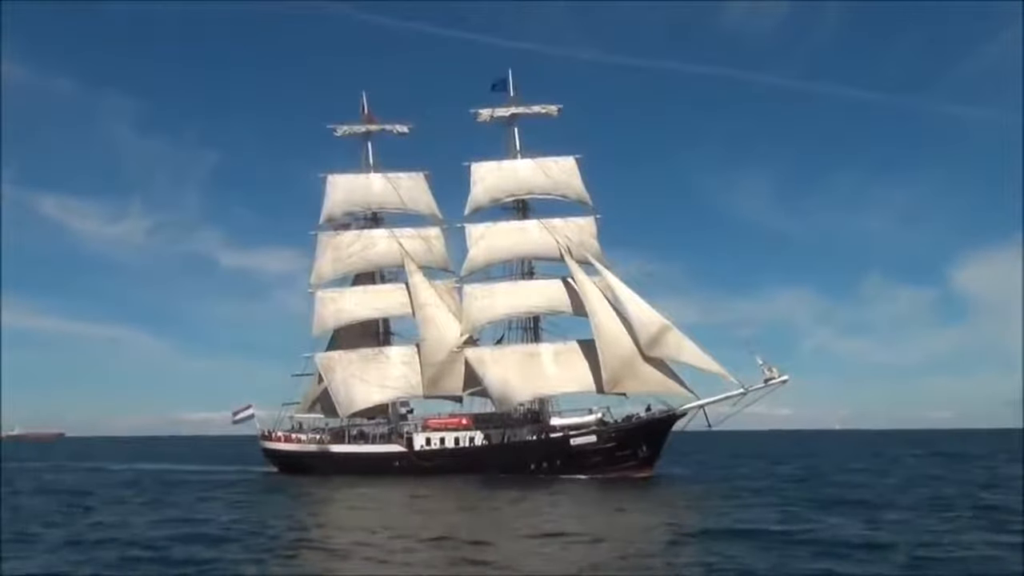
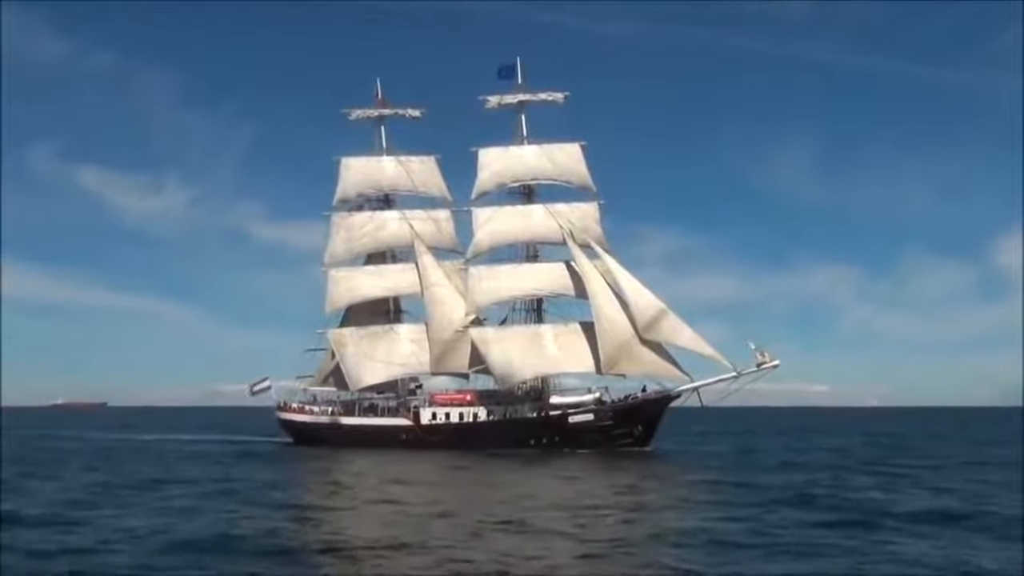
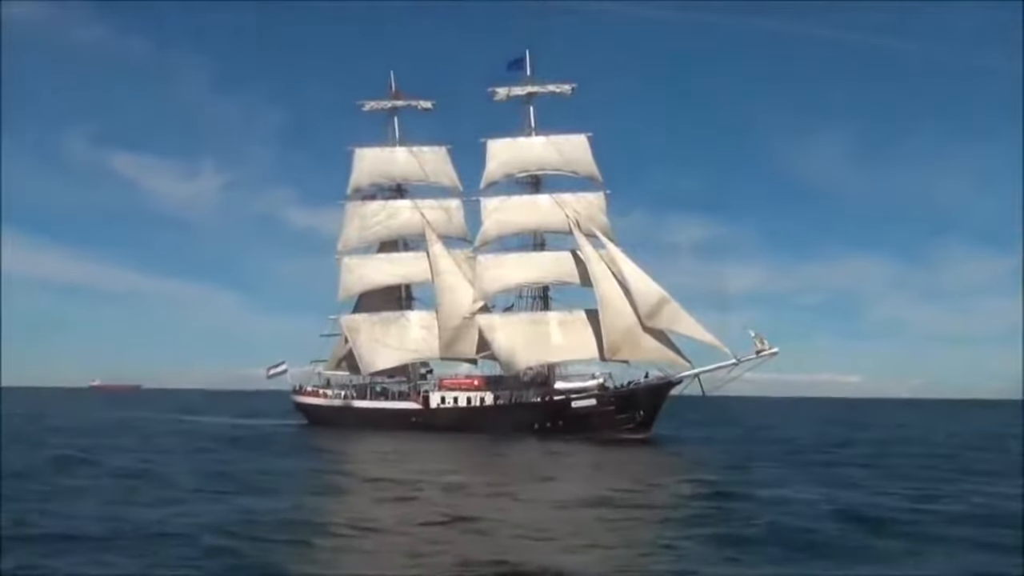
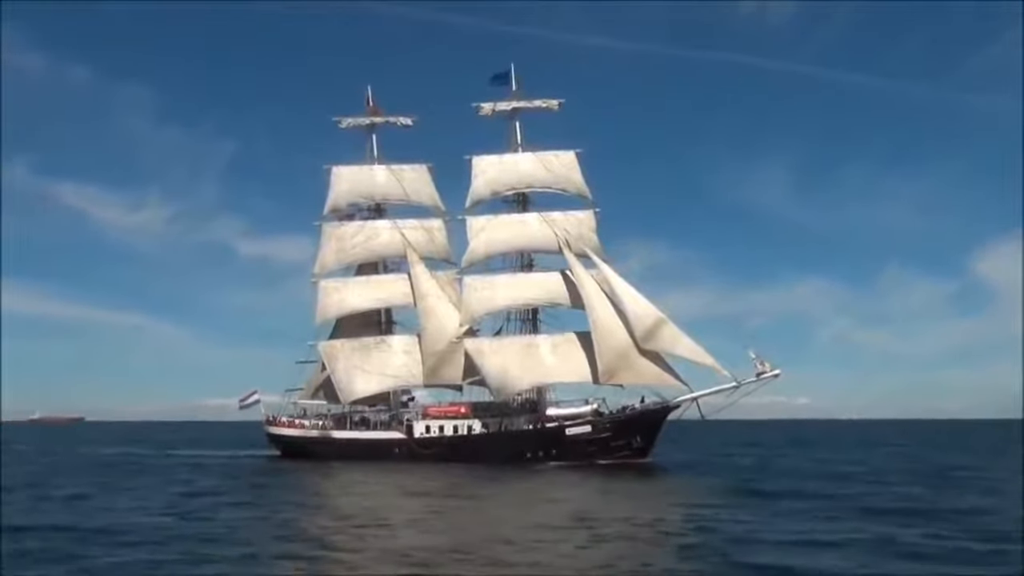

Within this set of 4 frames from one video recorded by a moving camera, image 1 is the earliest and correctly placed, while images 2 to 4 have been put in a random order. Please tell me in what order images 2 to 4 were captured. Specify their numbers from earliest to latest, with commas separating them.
4, 2, 3
